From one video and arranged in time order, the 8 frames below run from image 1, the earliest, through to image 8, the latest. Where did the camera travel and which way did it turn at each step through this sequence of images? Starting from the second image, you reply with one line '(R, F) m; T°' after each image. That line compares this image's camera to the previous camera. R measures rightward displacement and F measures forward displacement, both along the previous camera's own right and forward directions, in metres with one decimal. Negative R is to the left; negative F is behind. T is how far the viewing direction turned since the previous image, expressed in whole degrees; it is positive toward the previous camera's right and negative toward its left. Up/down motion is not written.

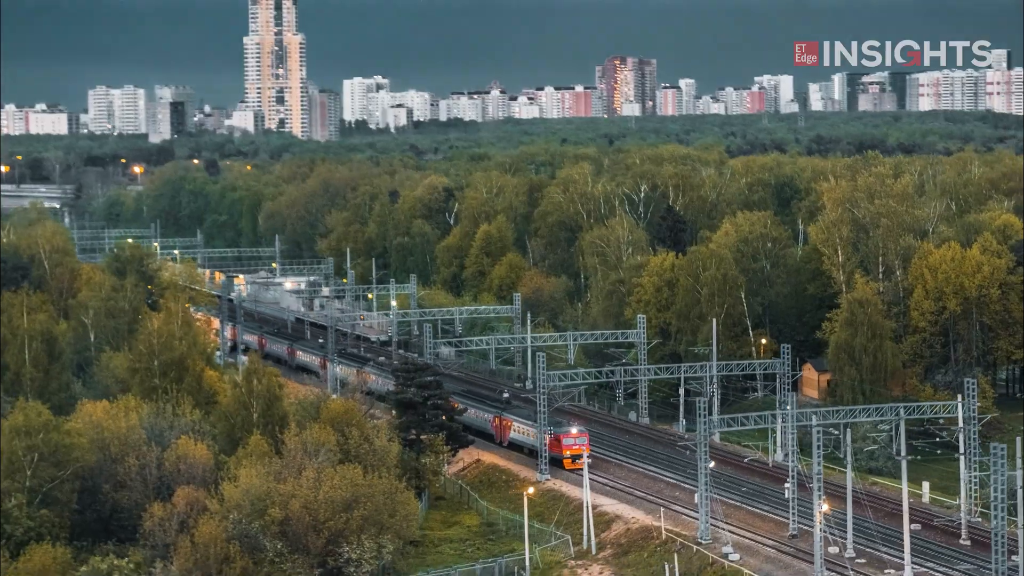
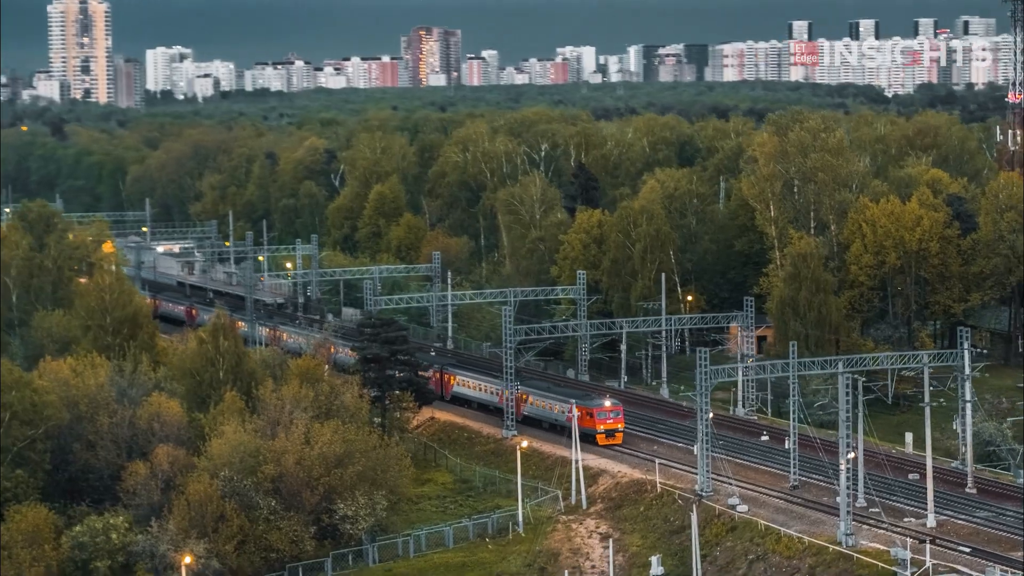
(-2.1, +0.7) m; +5°
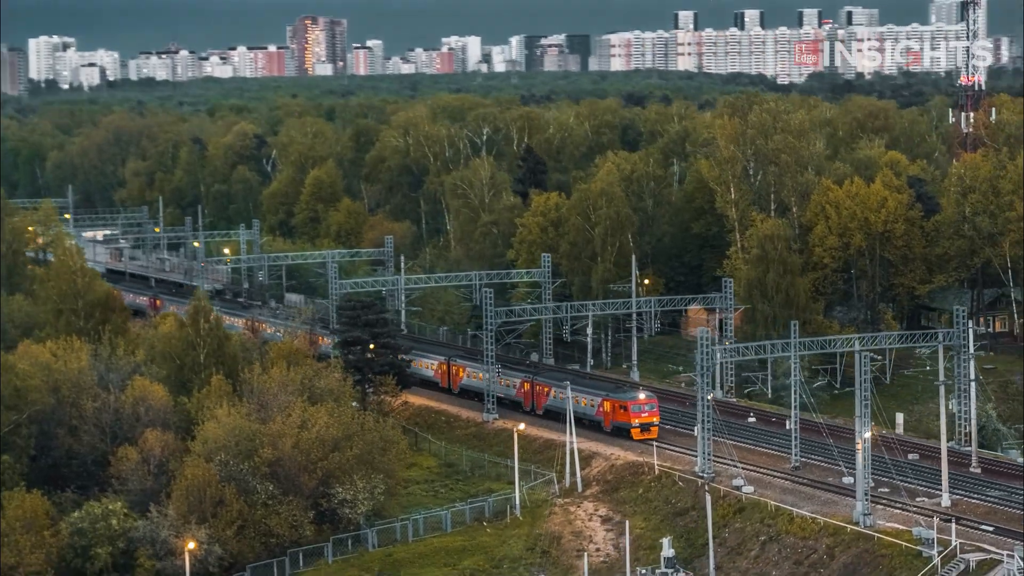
(-1.2, +0.4) m; +3°
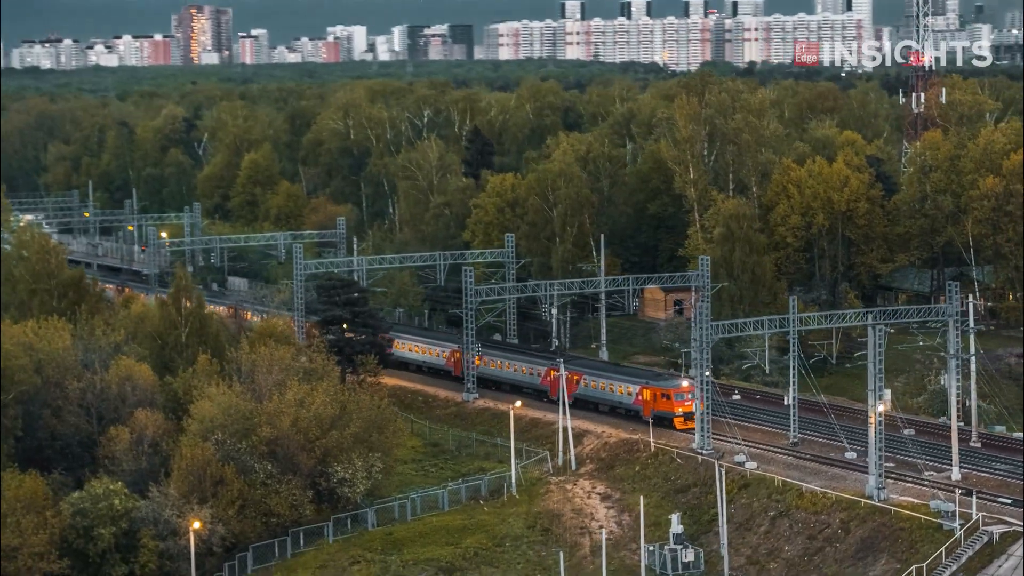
(-1.2, +0.3) m; +3°
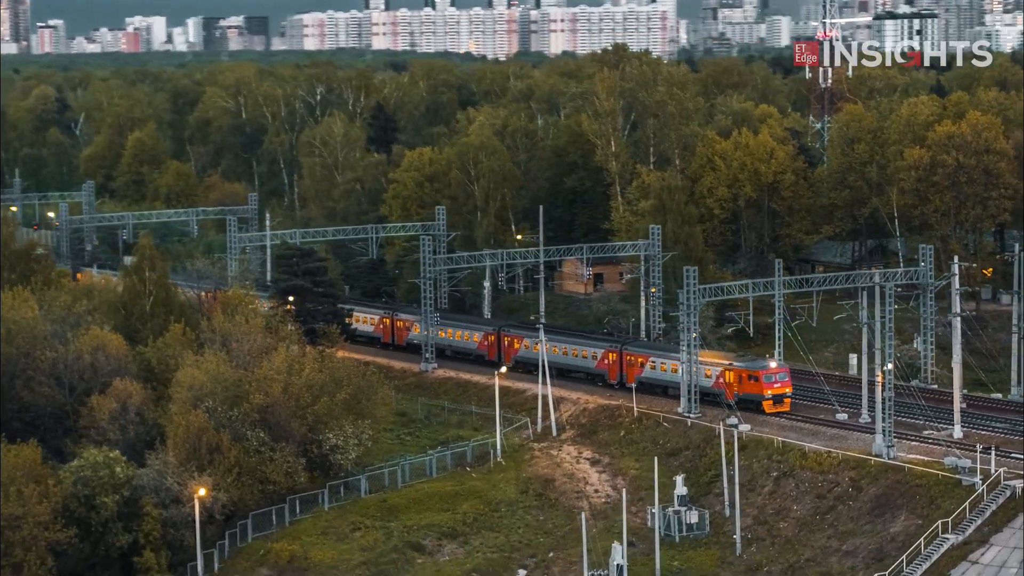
(-2.0, +0.2) m; +5°
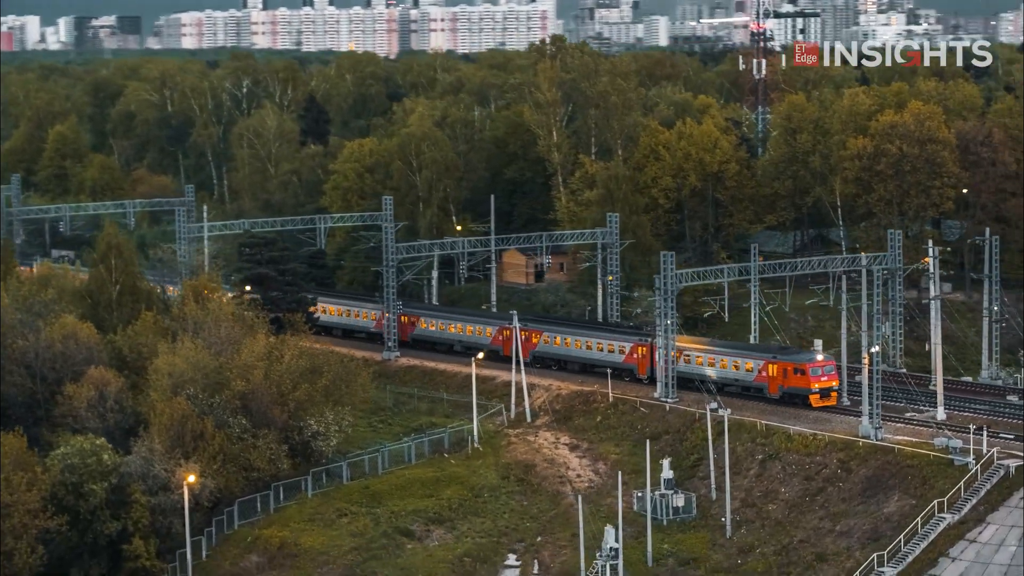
(-1.1, 0.0) m; +3°
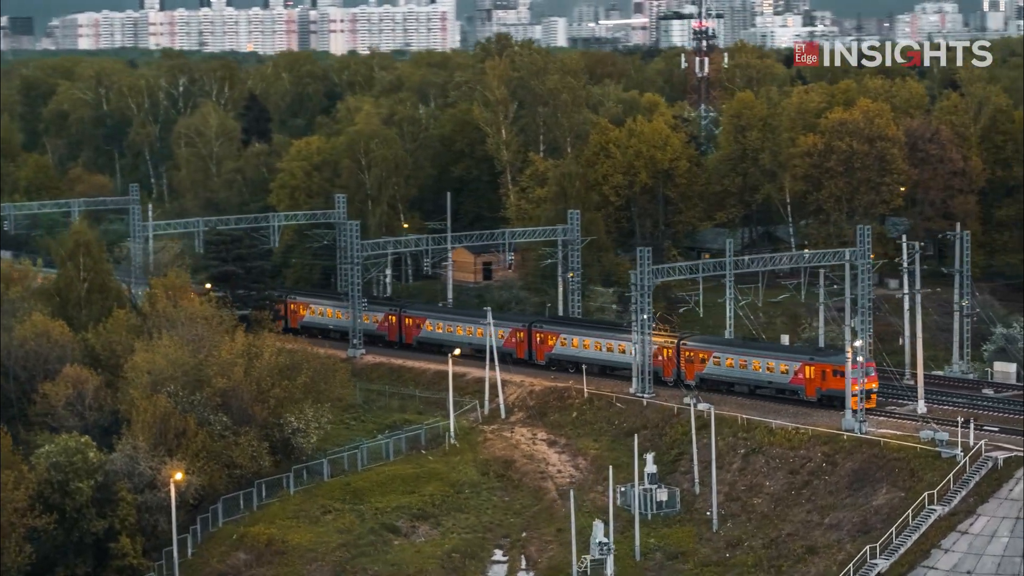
(-0.8, 0.0) m; +2°
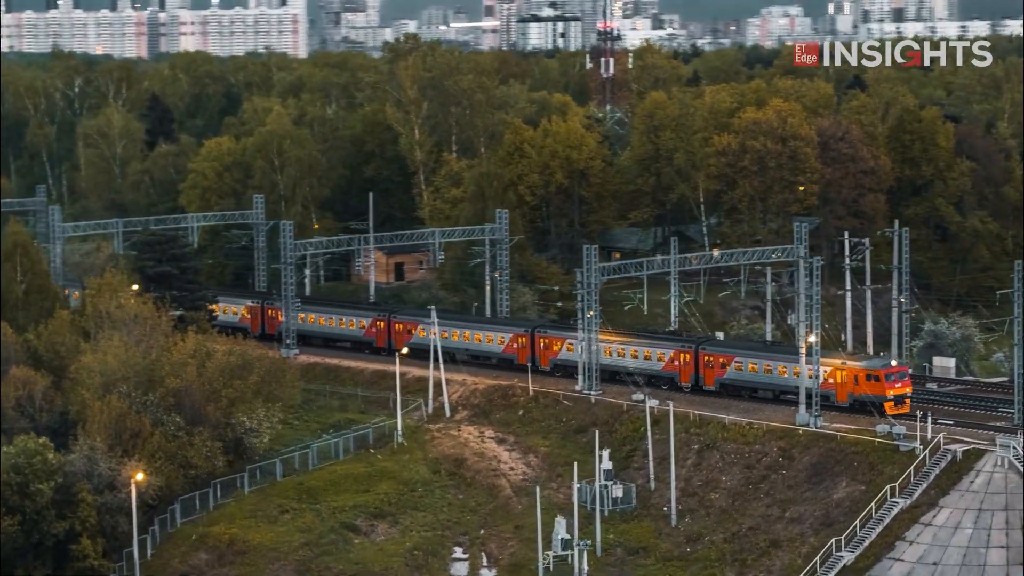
(-1.0, 0.0) m; +3°
